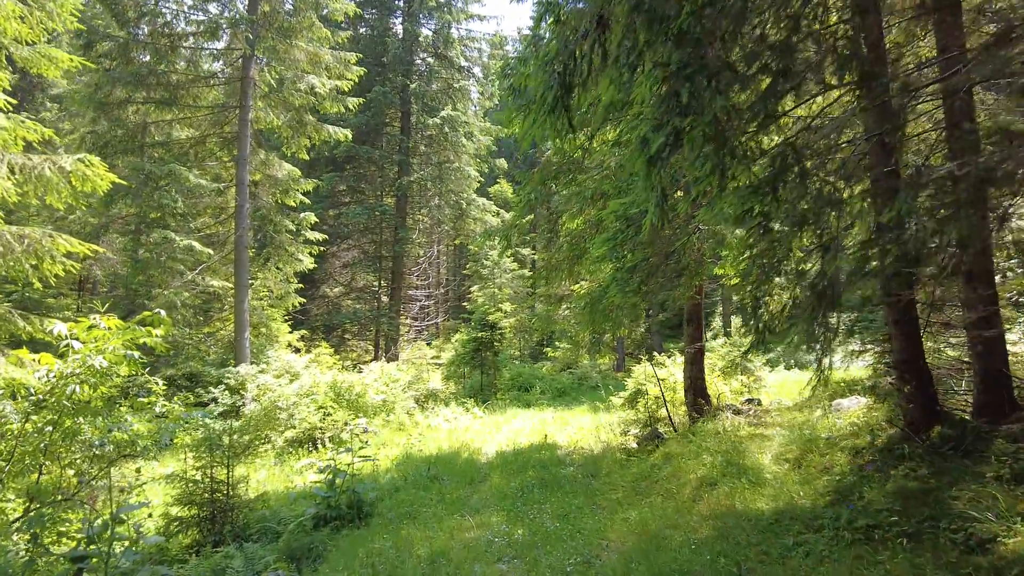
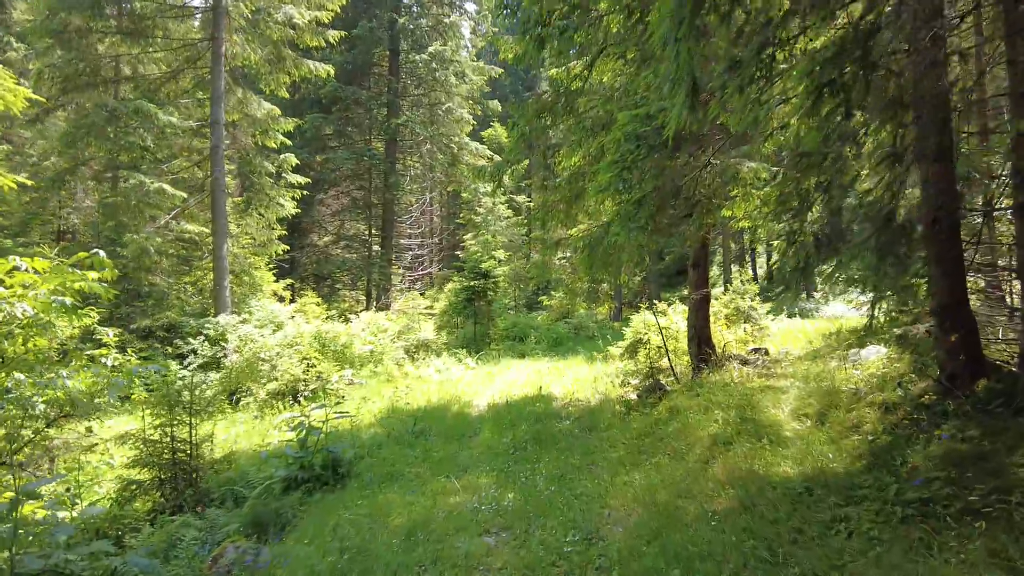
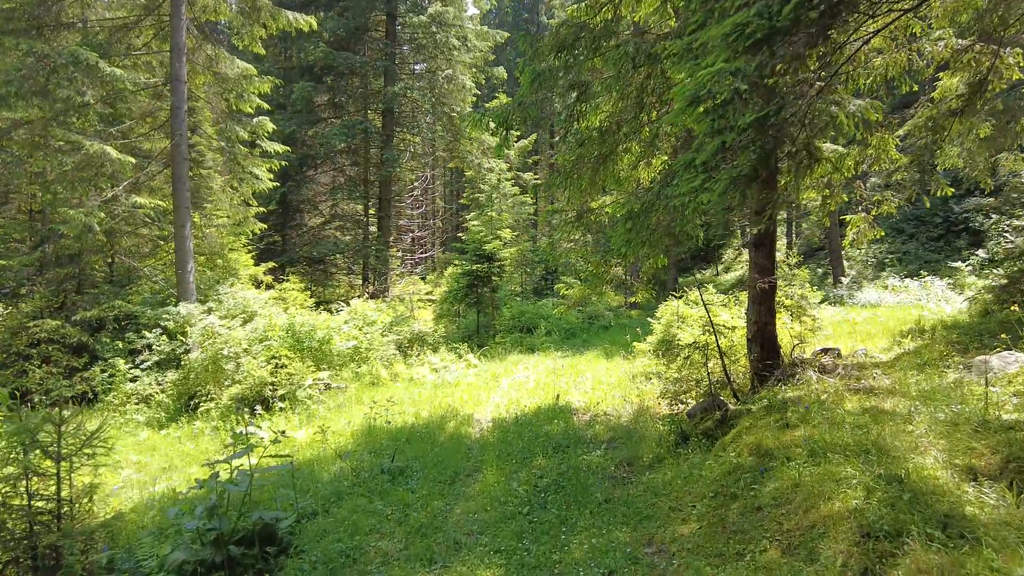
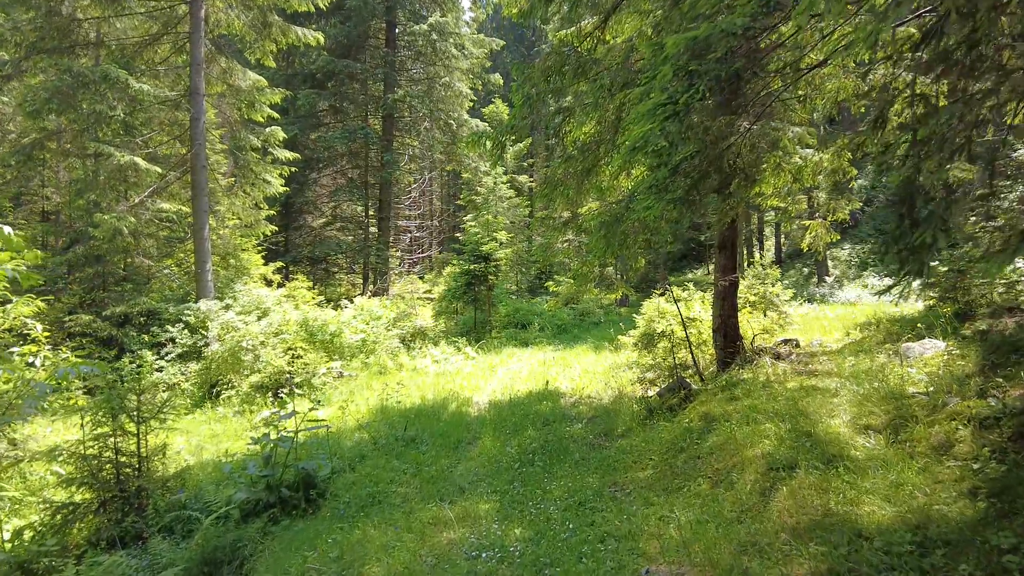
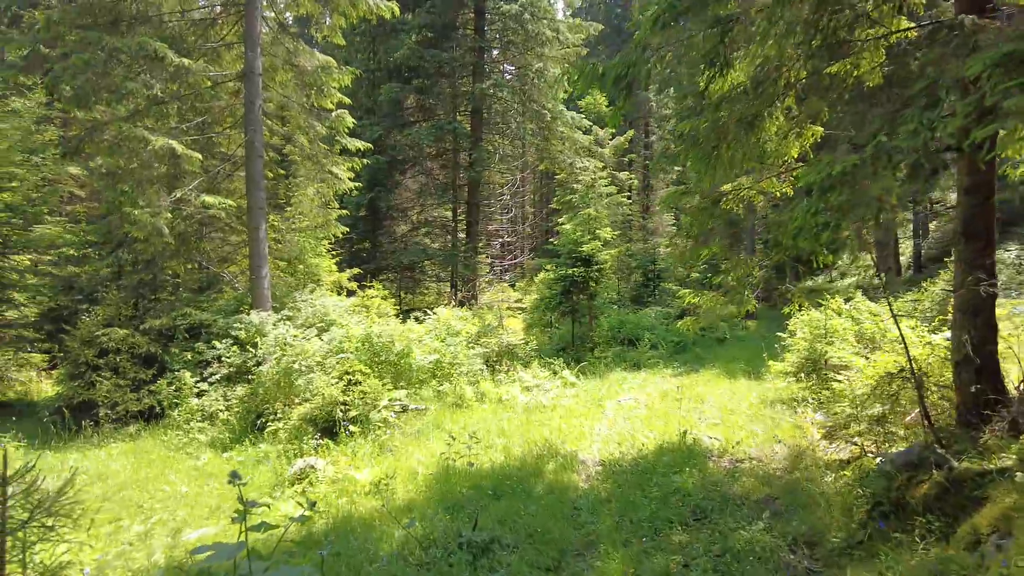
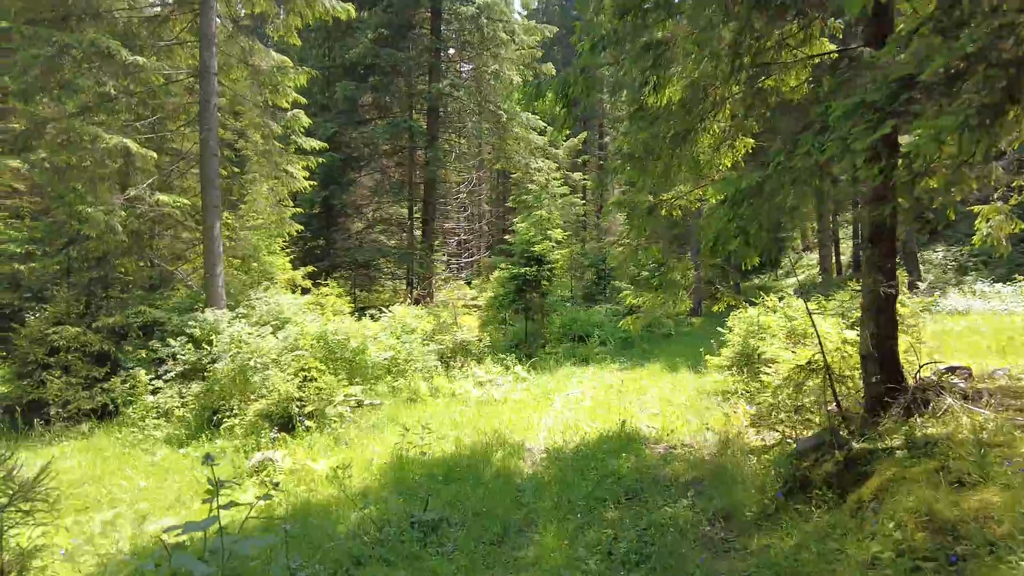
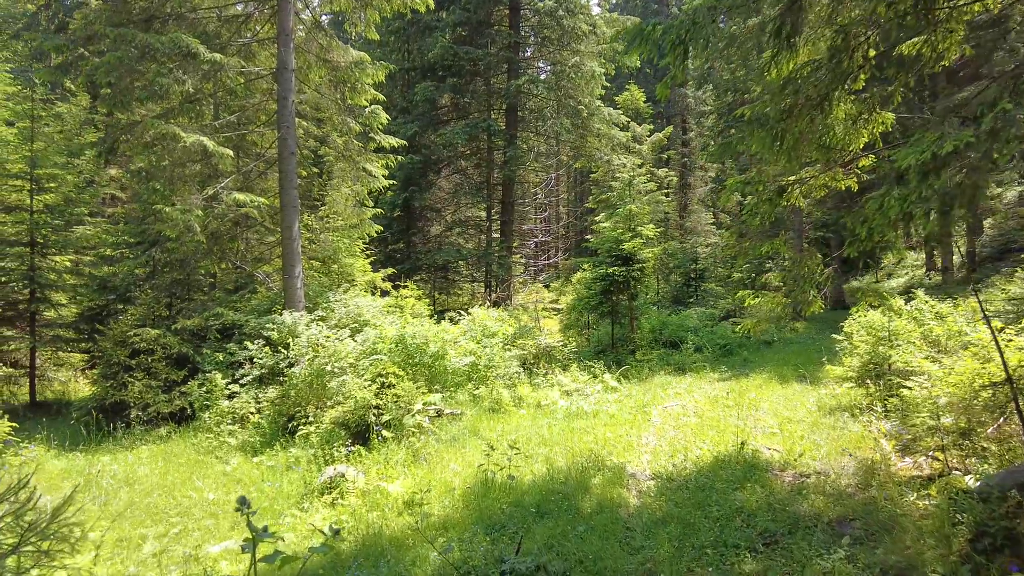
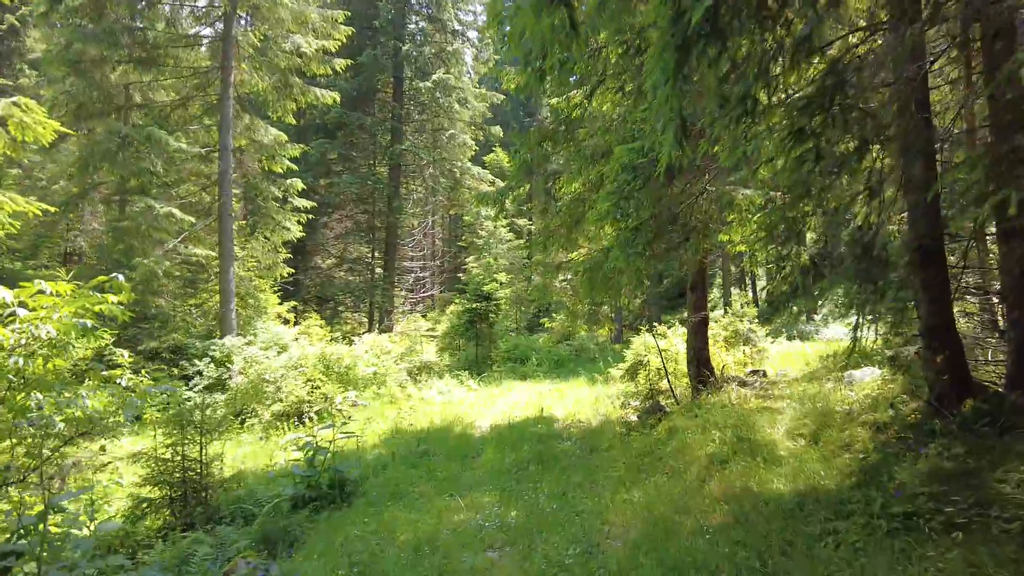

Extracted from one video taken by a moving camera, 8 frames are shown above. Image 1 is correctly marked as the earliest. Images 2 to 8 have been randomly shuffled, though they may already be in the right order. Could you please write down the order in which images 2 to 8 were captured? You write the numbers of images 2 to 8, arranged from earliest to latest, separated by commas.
8, 2, 4, 3, 6, 5, 7
